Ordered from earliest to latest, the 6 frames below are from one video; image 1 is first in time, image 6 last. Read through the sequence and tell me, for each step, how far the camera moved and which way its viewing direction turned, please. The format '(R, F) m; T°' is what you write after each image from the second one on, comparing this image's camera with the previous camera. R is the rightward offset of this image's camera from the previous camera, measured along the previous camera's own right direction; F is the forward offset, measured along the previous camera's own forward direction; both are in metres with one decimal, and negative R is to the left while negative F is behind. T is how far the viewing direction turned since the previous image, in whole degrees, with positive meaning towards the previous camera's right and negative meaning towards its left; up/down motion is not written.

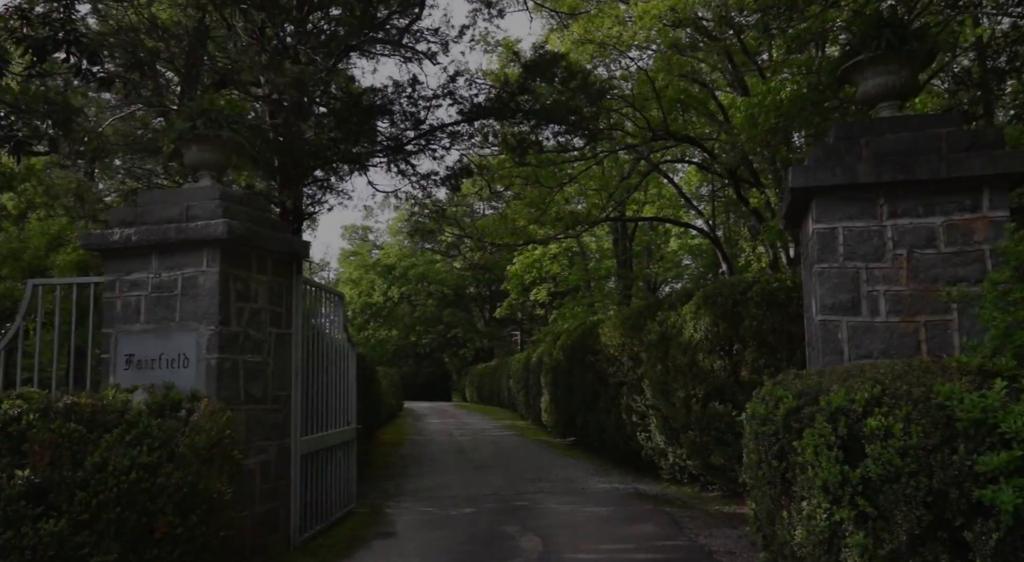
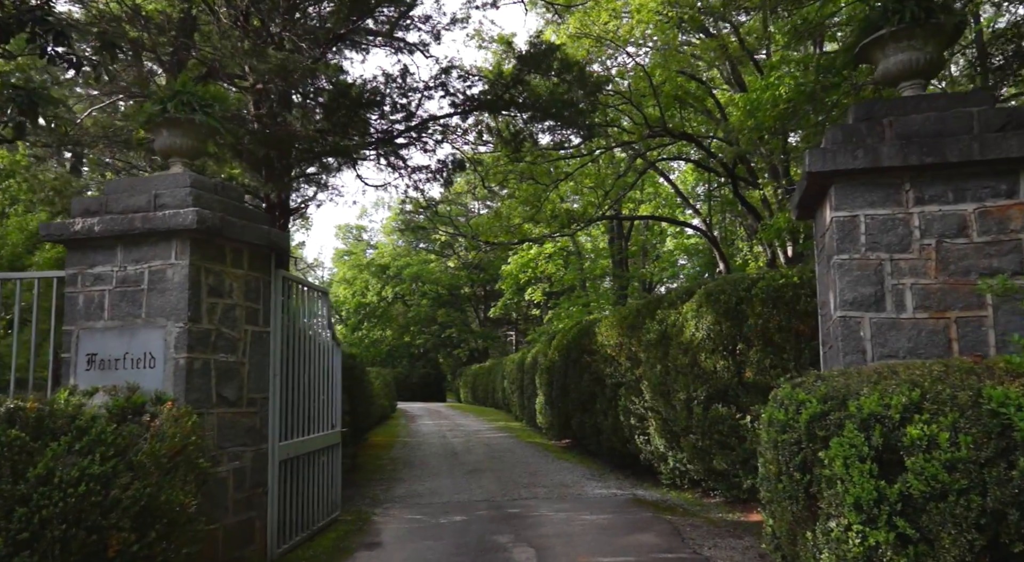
(0.0, +0.3) m; 0°
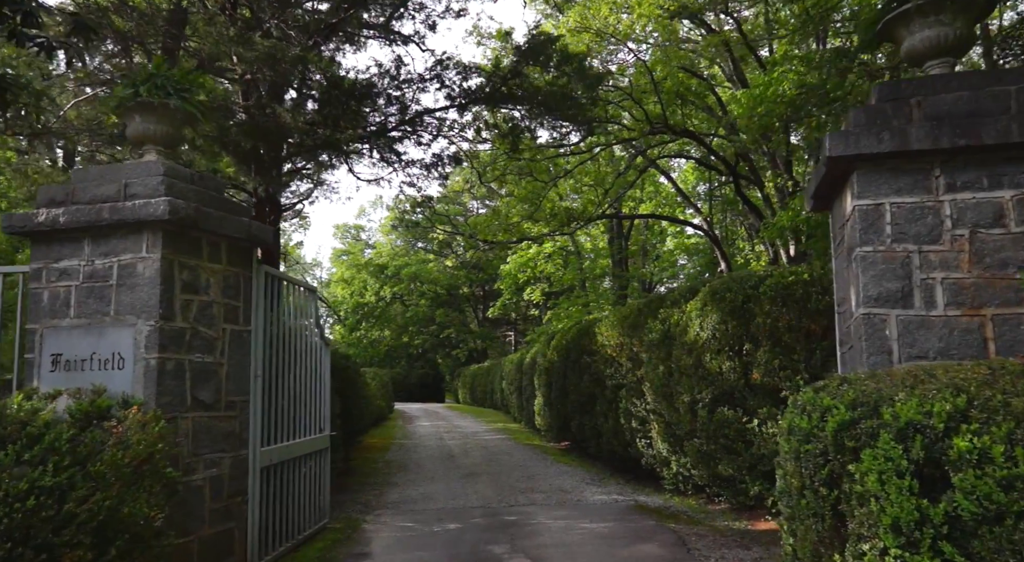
(0.0, +0.3) m; 0°
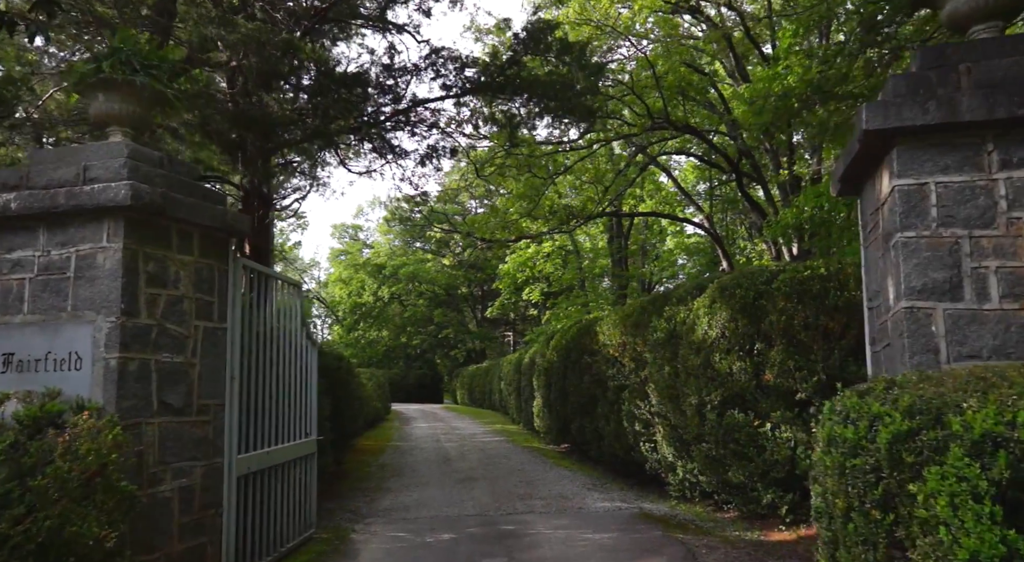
(0.0, +0.3) m; 0°
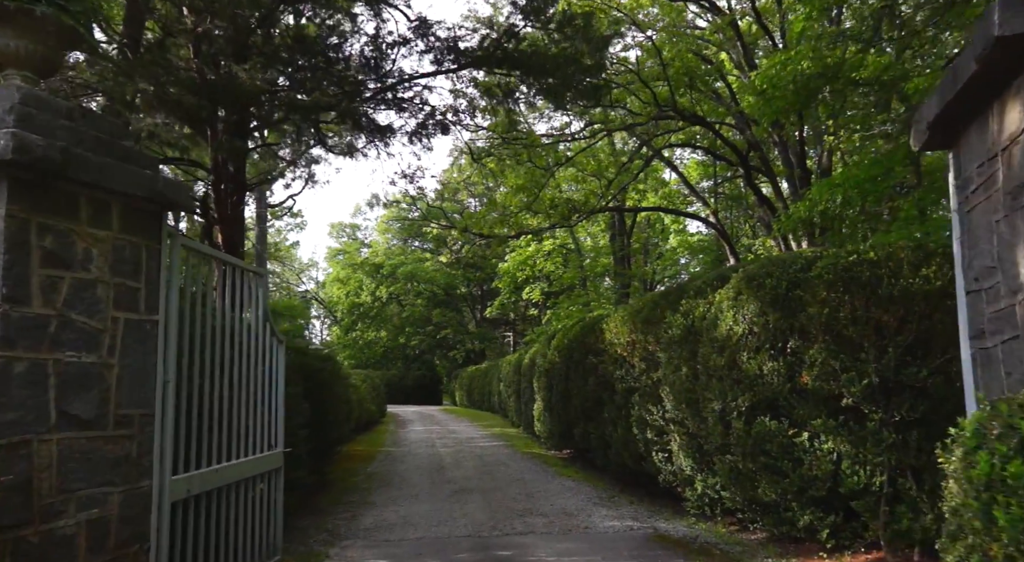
(0.0, +0.8) m; 0°
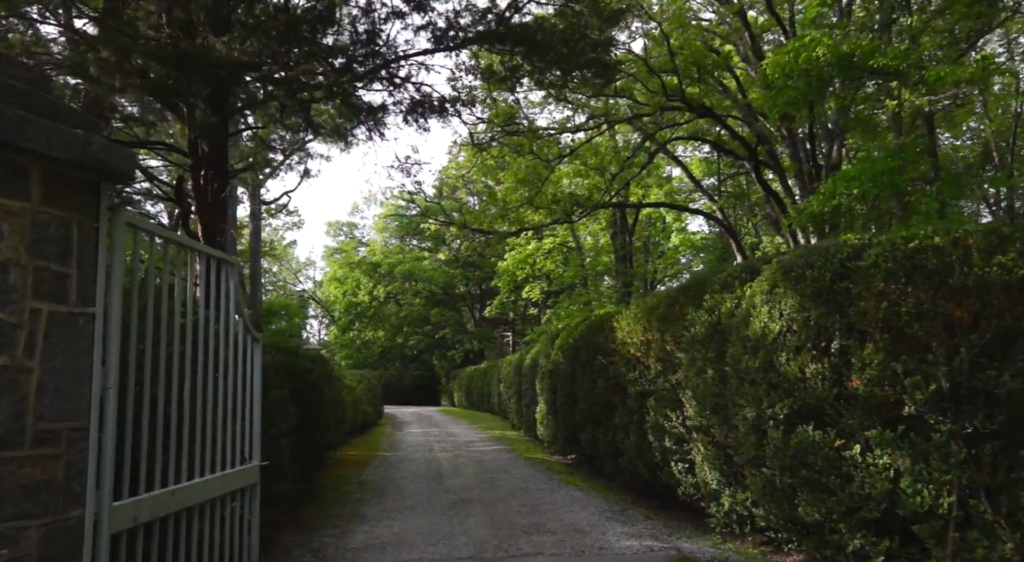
(-0.1, +0.6) m; 0°
